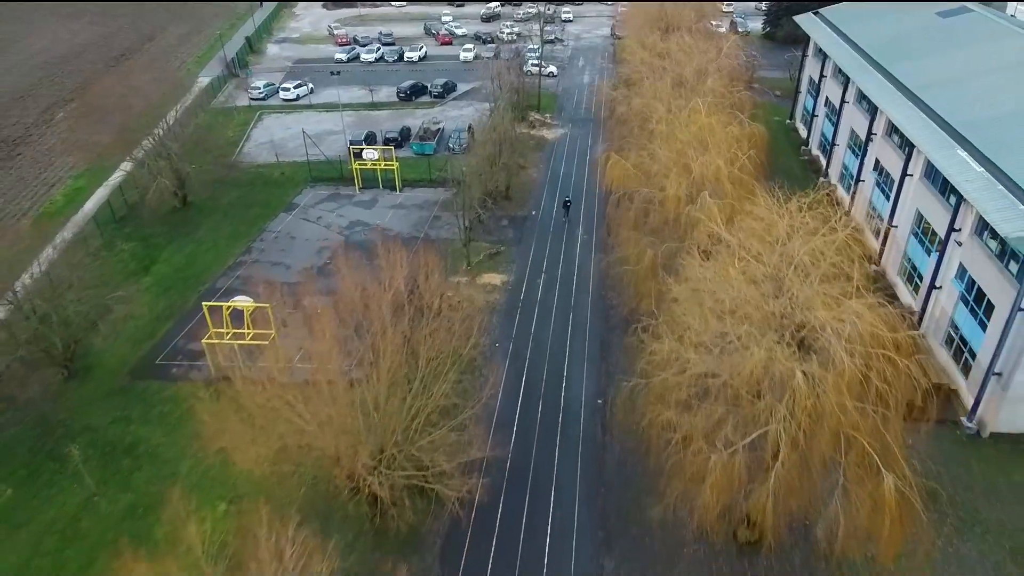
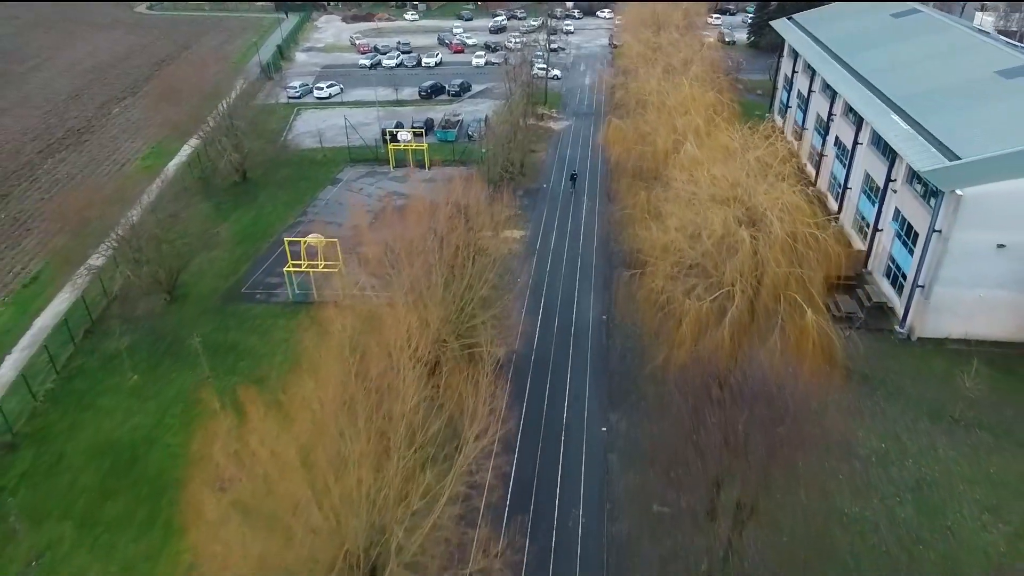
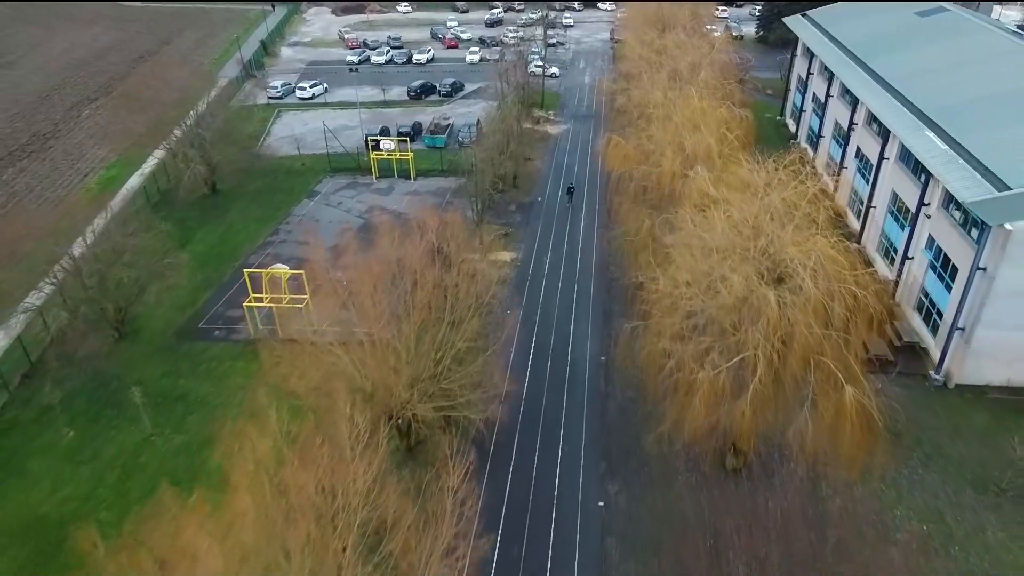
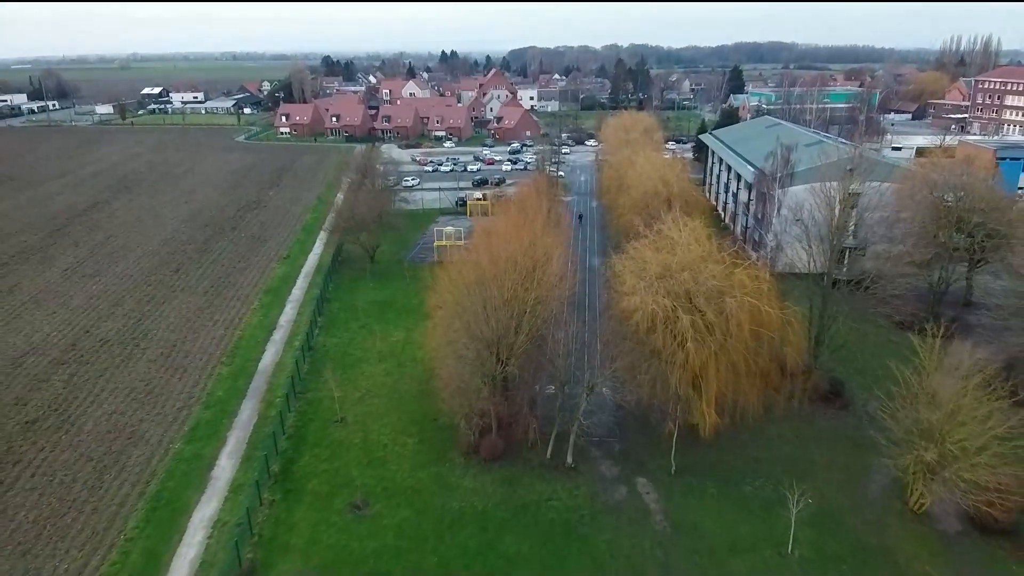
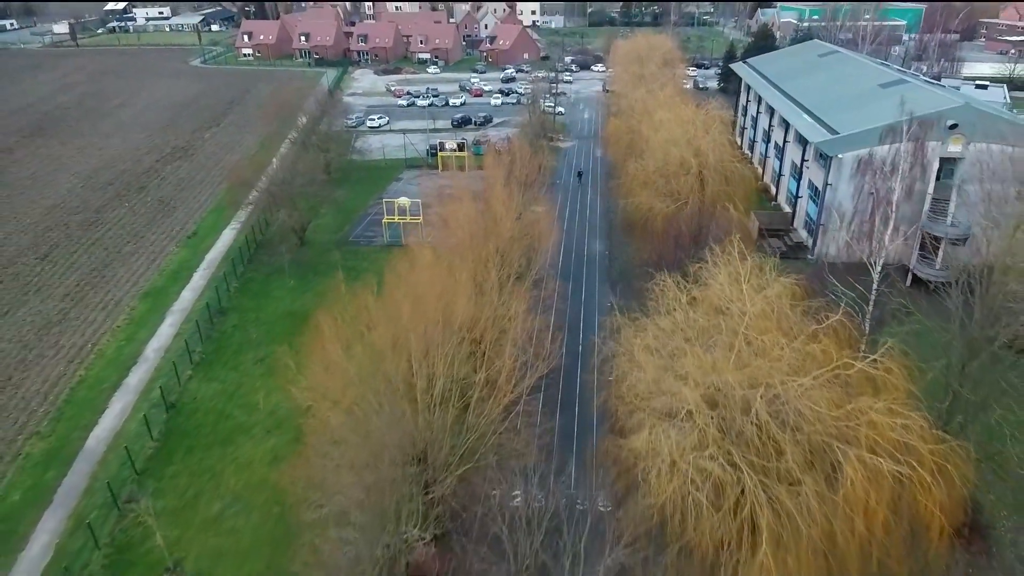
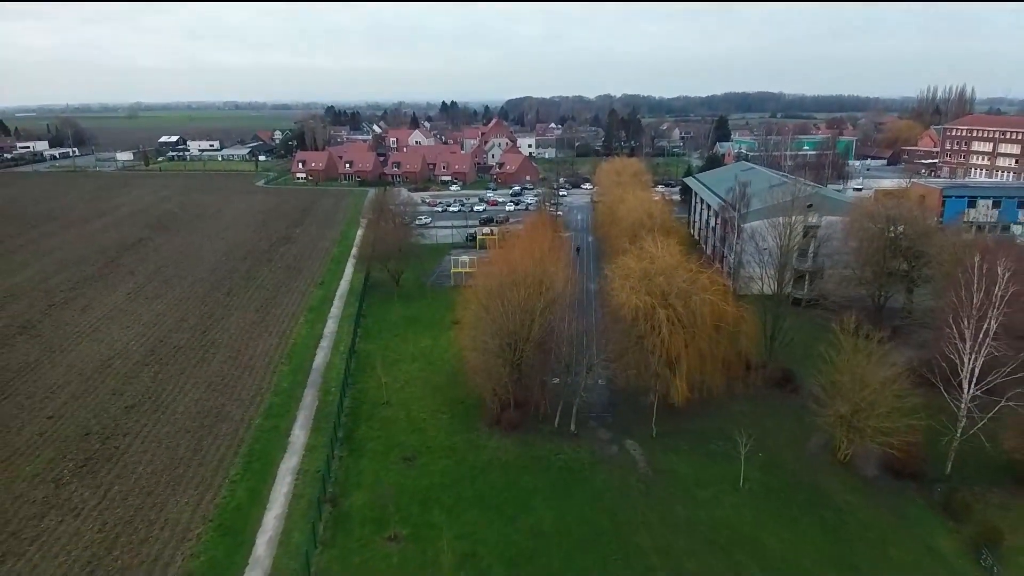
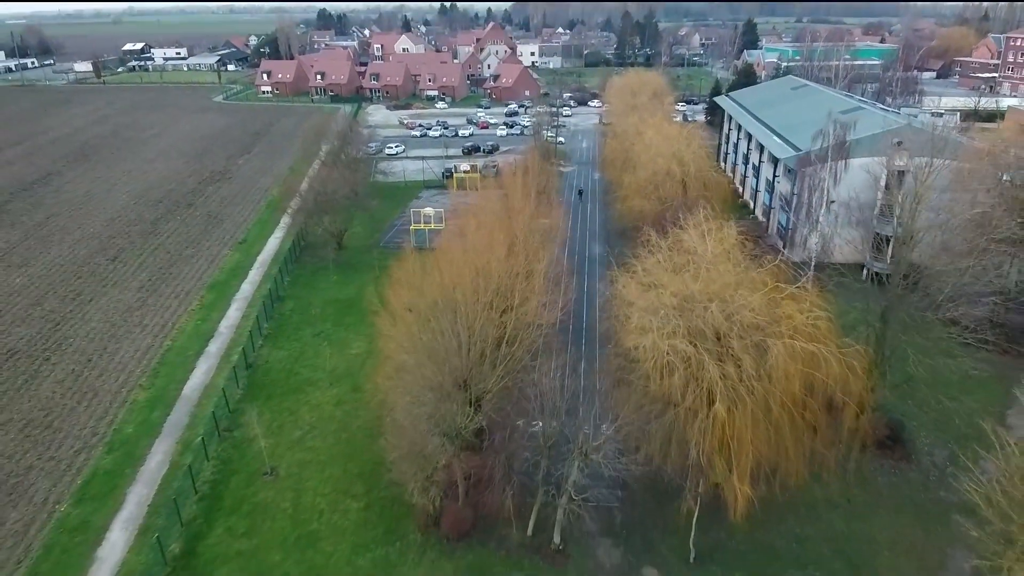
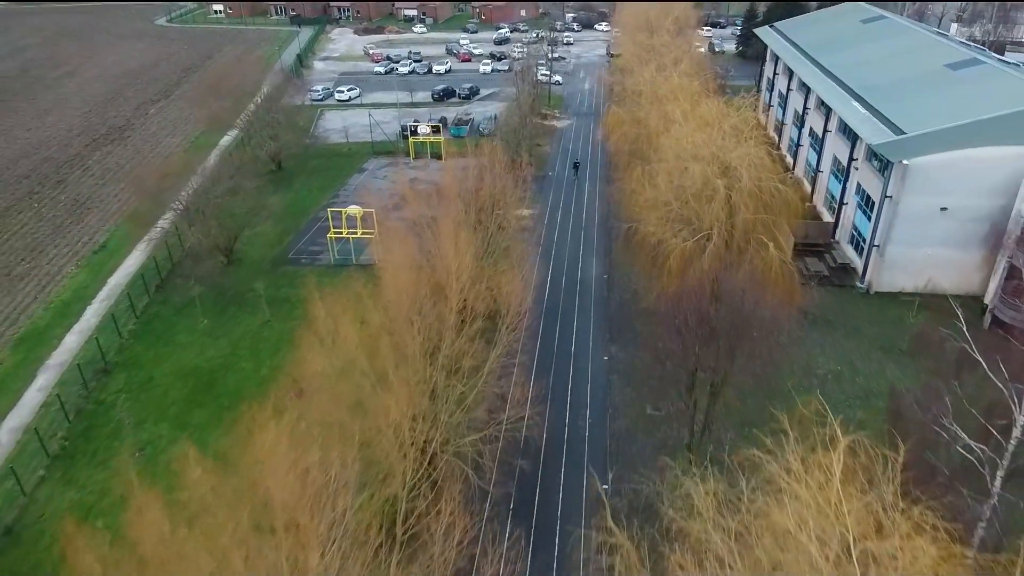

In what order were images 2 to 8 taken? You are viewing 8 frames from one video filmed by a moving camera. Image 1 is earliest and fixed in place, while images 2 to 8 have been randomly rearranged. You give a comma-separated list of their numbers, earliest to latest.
3, 2, 8, 5, 7, 4, 6
